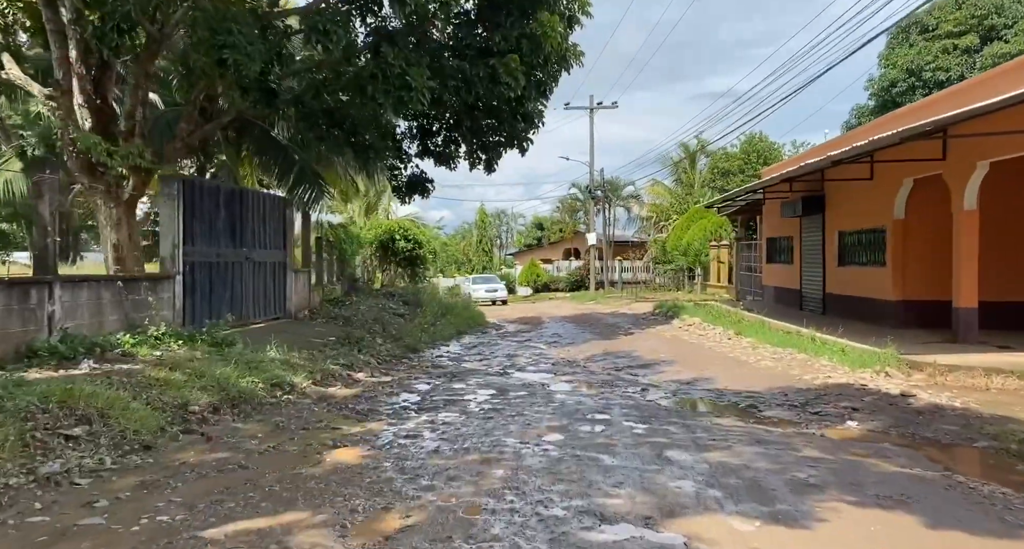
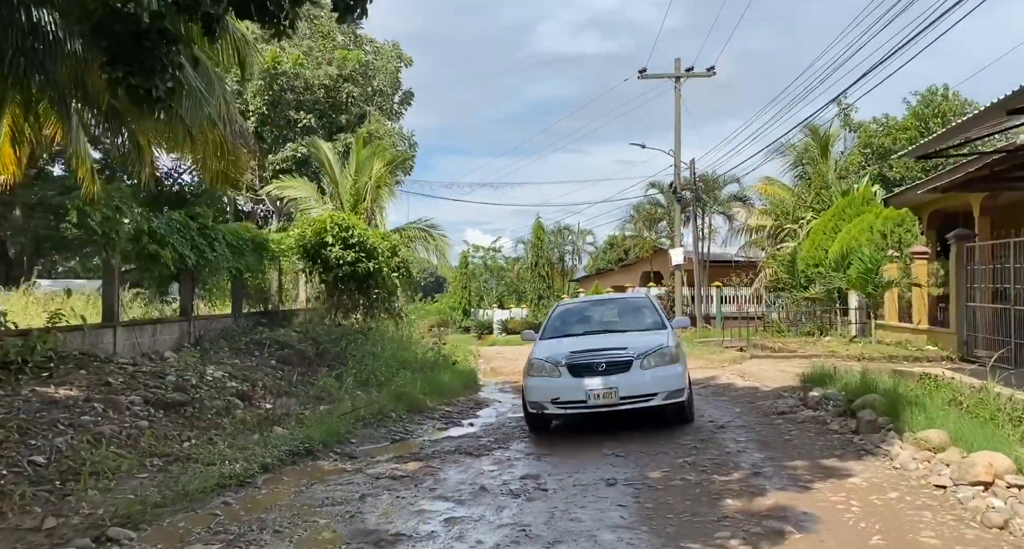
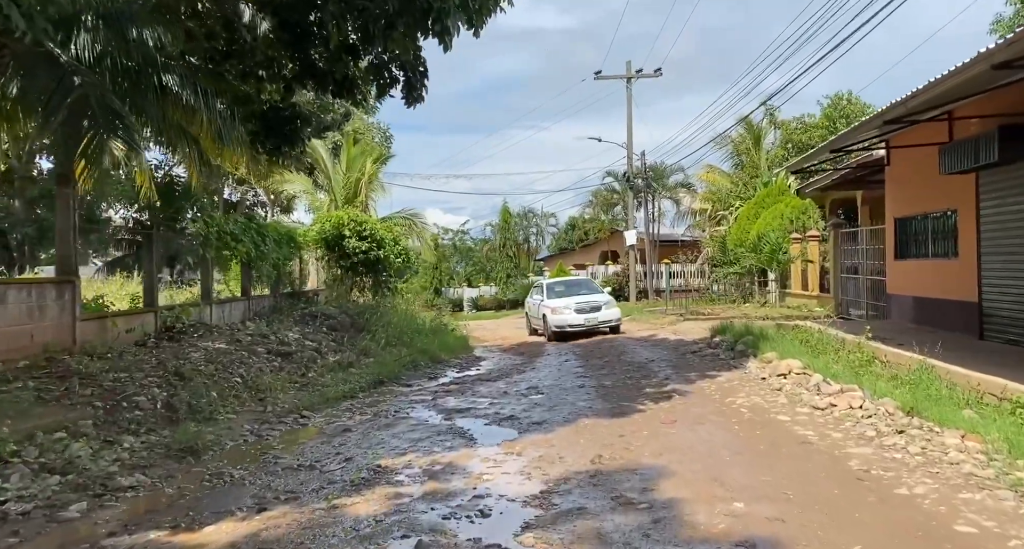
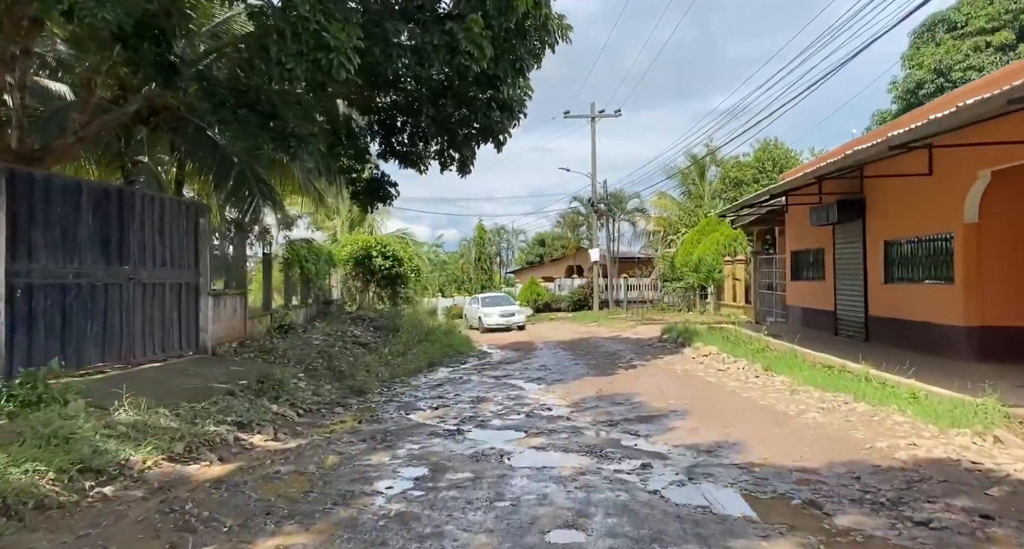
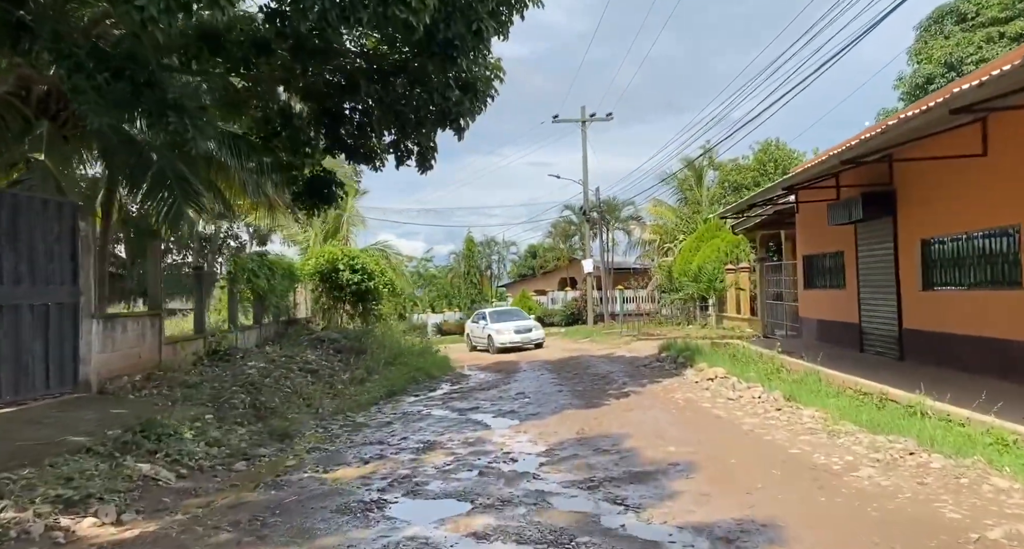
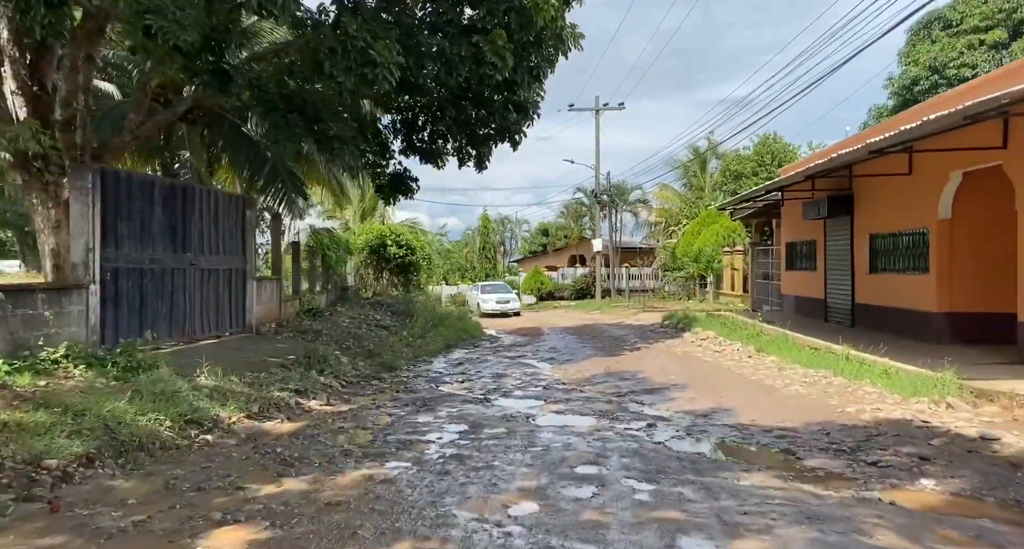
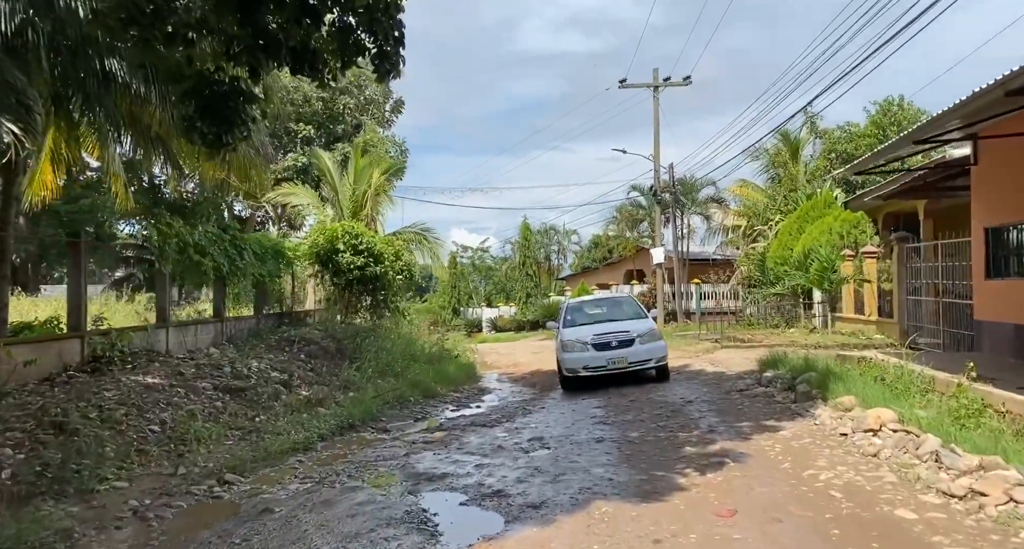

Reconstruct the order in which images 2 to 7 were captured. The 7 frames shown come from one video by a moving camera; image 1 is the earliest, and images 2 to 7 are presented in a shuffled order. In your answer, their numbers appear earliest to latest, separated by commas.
6, 4, 5, 3, 7, 2
